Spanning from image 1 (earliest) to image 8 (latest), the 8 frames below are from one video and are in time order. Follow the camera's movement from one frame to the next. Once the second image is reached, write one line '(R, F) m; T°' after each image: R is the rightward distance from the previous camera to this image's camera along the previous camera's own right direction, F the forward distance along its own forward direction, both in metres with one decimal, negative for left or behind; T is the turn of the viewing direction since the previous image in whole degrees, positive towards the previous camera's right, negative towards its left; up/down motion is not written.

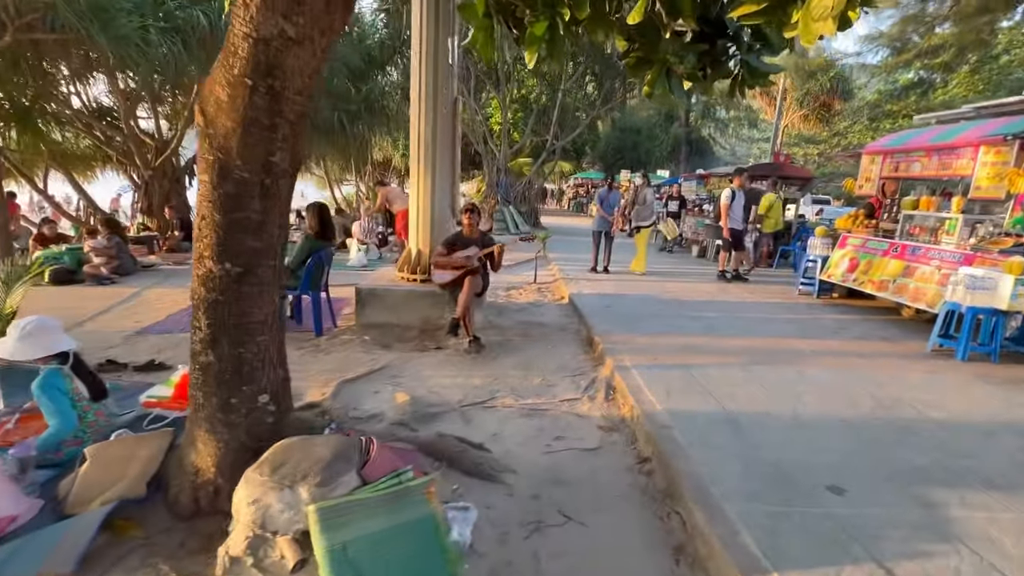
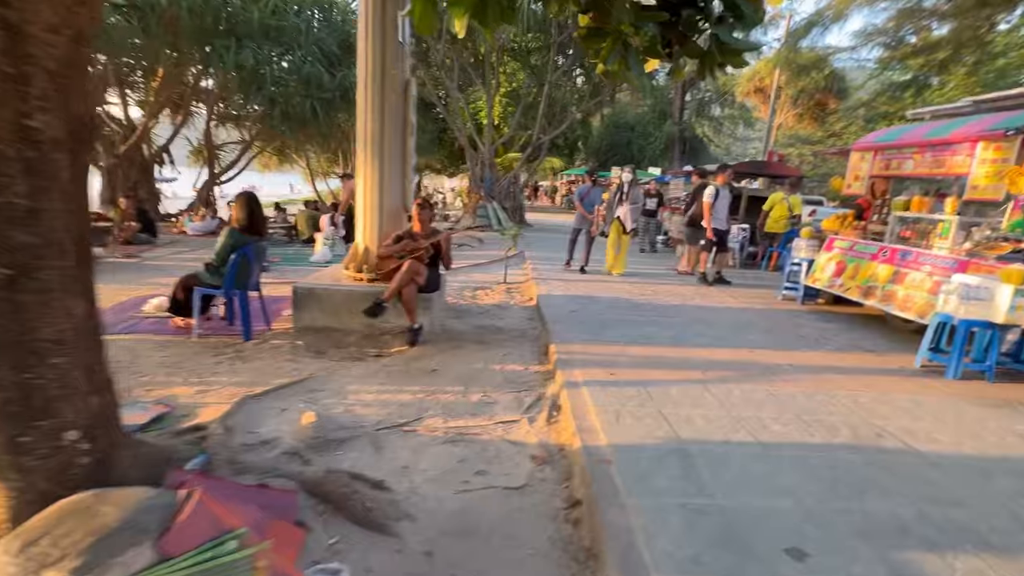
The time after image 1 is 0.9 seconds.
(+0.5, +0.5) m; +1°
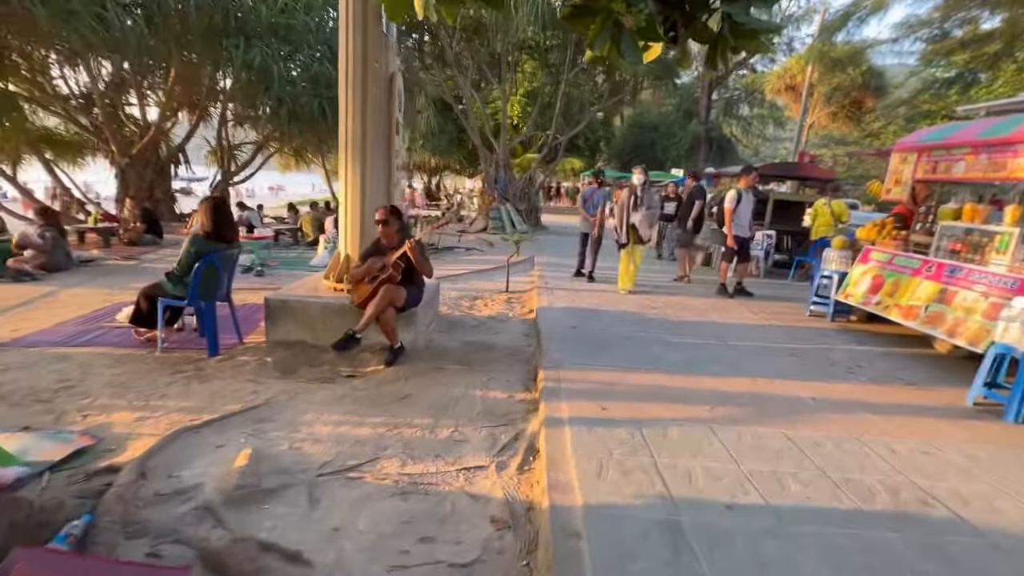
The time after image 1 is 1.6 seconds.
(+0.4, +0.5) m; -3°
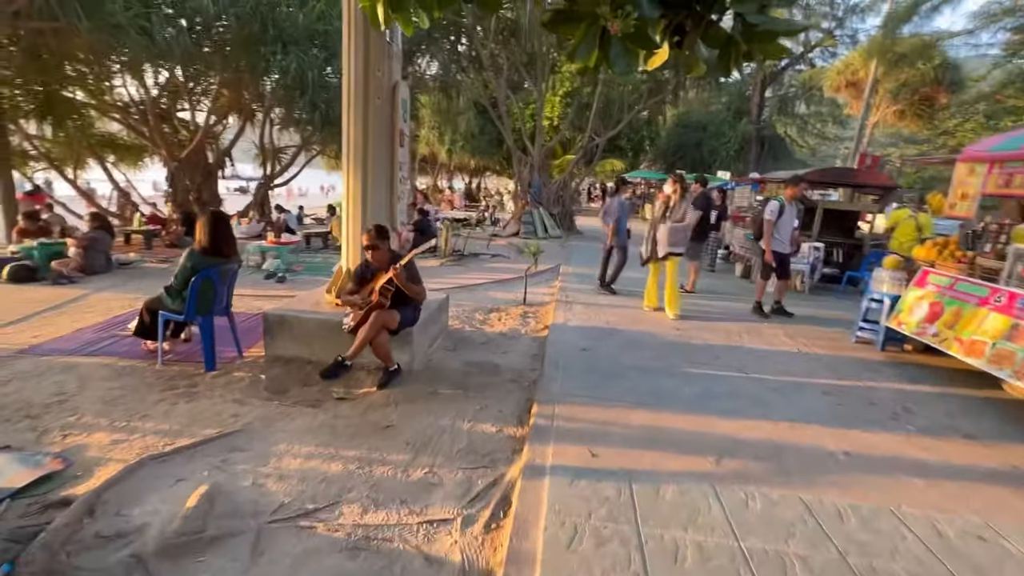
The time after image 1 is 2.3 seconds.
(+0.4, +0.3) m; -5°
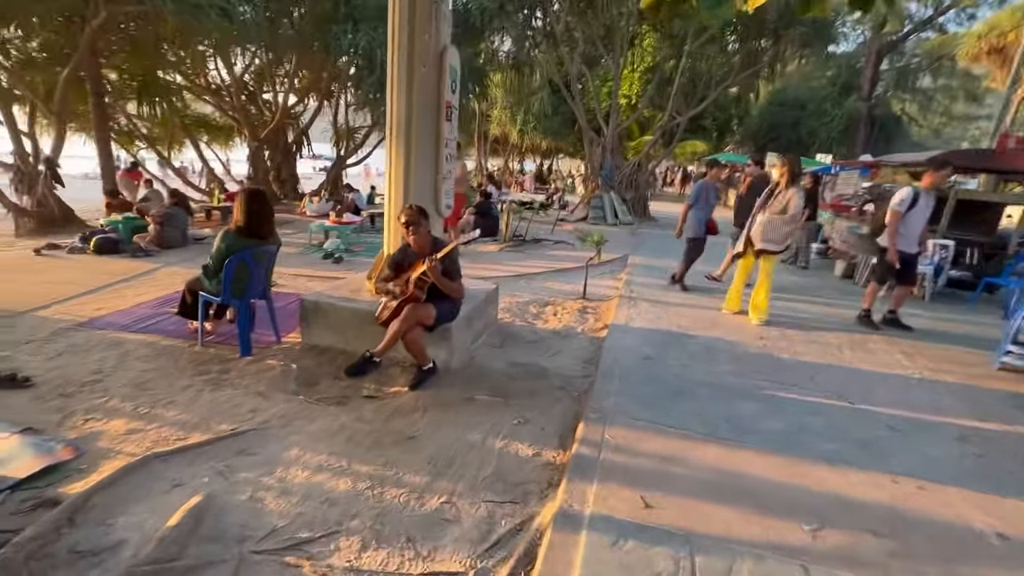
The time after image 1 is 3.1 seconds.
(+0.2, +0.6) m; -8°
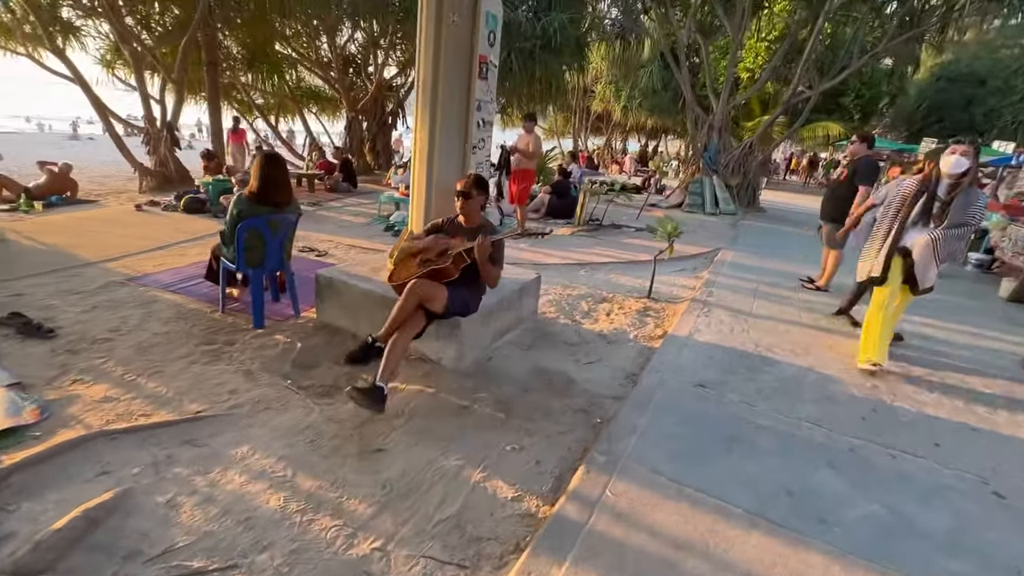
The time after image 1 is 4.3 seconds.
(+0.6, +0.8) m; -11°
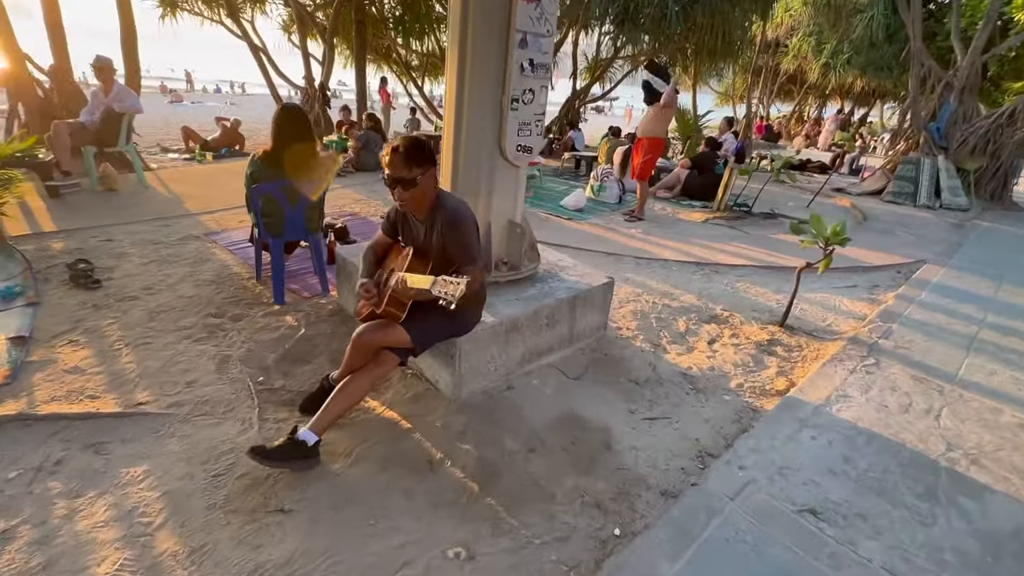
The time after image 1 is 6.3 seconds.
(+0.7, +1.3) m; -18°
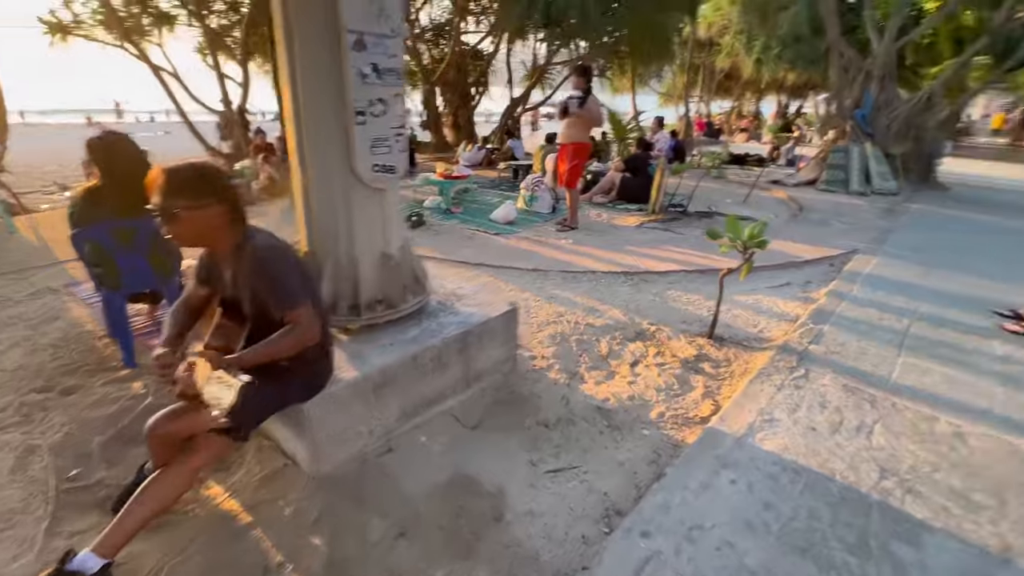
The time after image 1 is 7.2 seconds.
(+0.6, +0.4) m; +4°
